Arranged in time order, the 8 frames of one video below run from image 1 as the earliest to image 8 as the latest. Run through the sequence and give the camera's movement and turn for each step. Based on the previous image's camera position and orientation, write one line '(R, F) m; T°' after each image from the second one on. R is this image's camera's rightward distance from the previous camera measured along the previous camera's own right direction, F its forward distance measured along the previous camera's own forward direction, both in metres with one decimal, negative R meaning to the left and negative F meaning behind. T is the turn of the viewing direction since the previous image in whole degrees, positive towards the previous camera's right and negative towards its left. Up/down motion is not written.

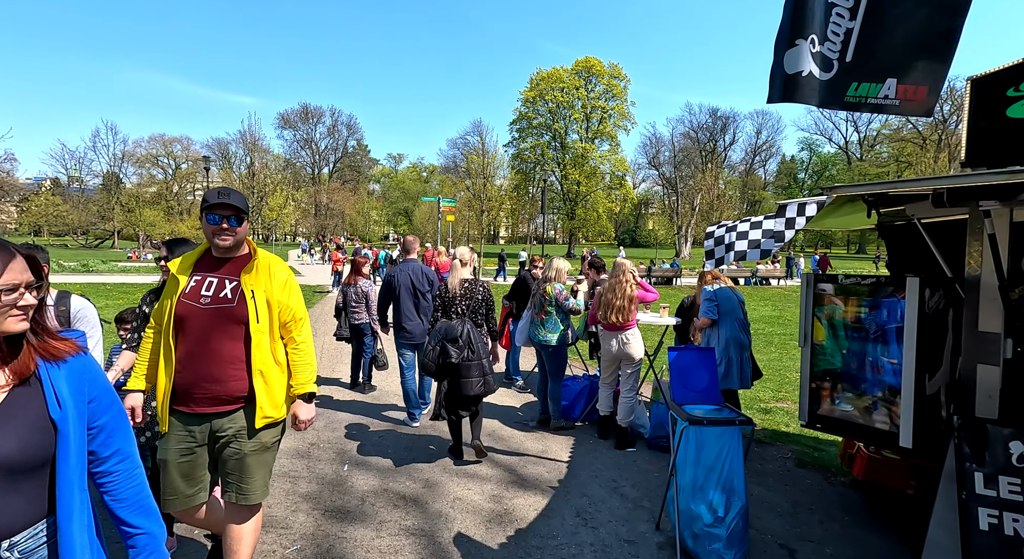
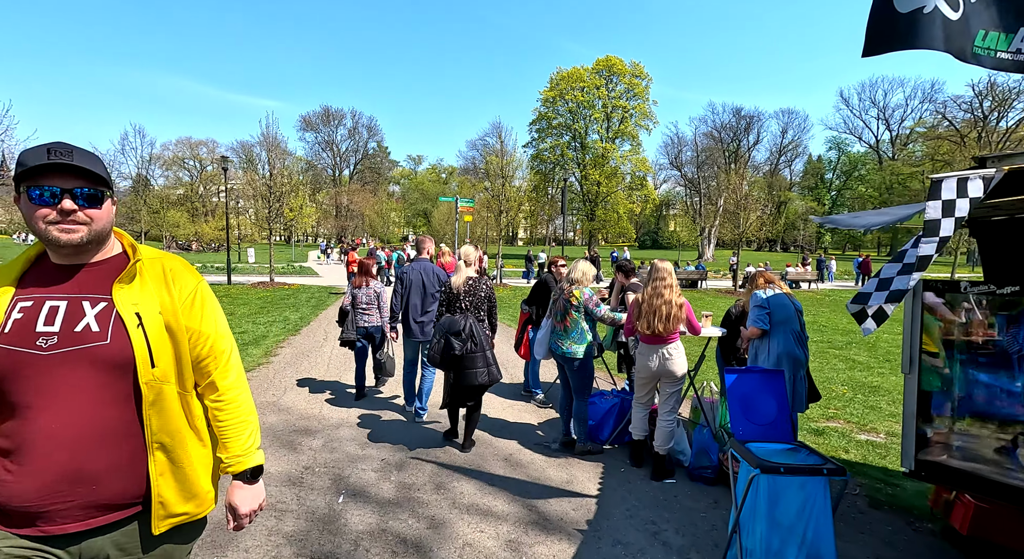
(0.0, +0.5) m; -2°
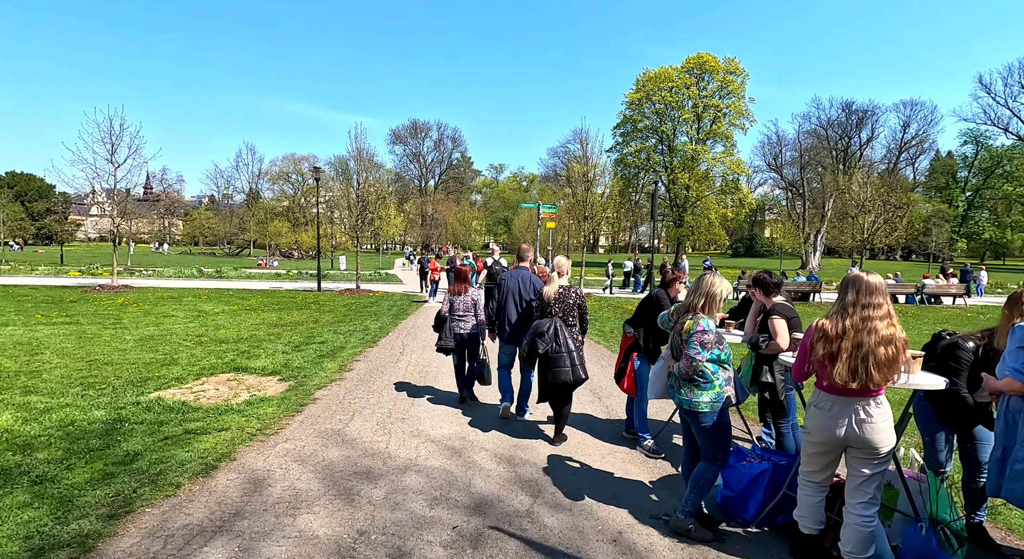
(-0.2, +0.9) m; -8°
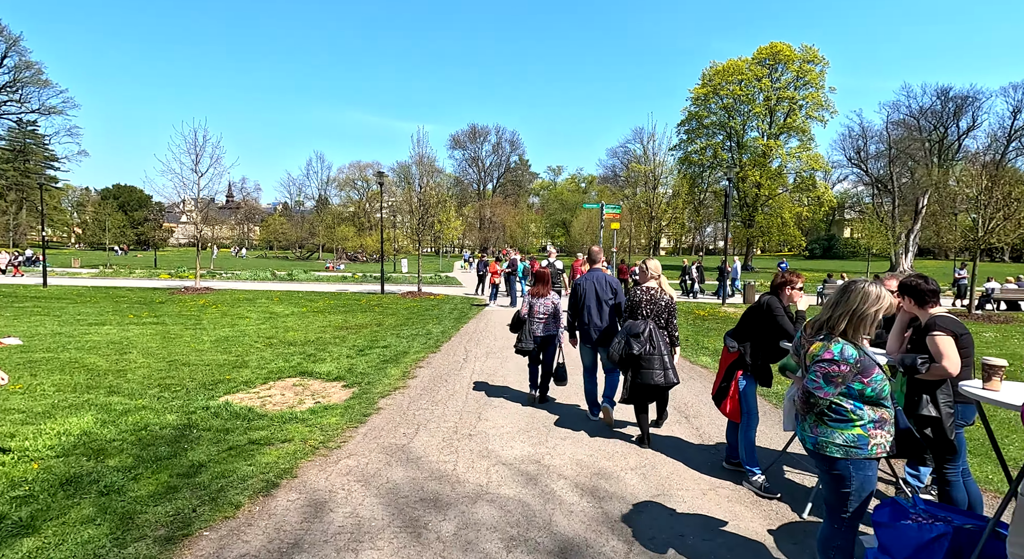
(-0.2, +0.5) m; -6°
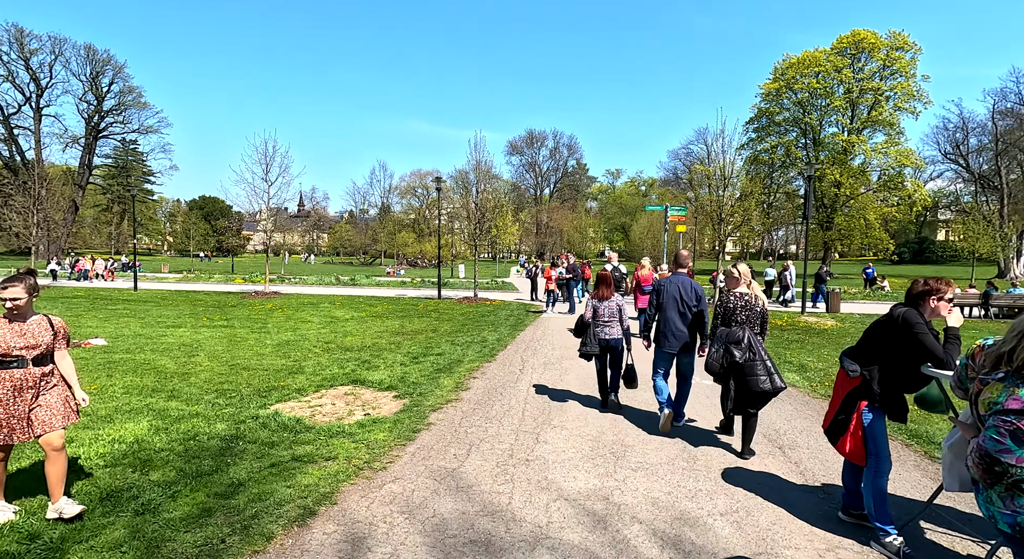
(0.0, +0.6) m; -6°
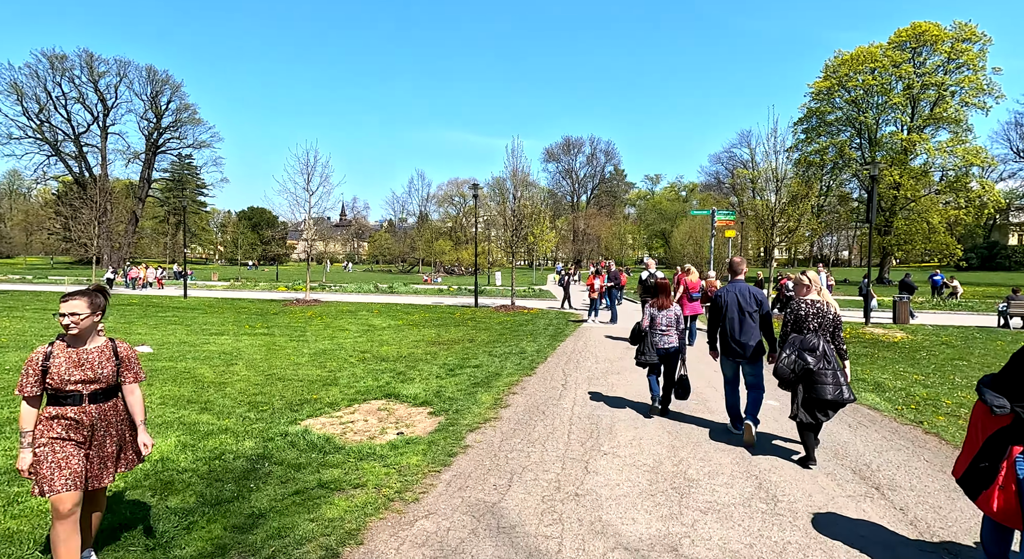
(-0.1, +0.5) m; -4°
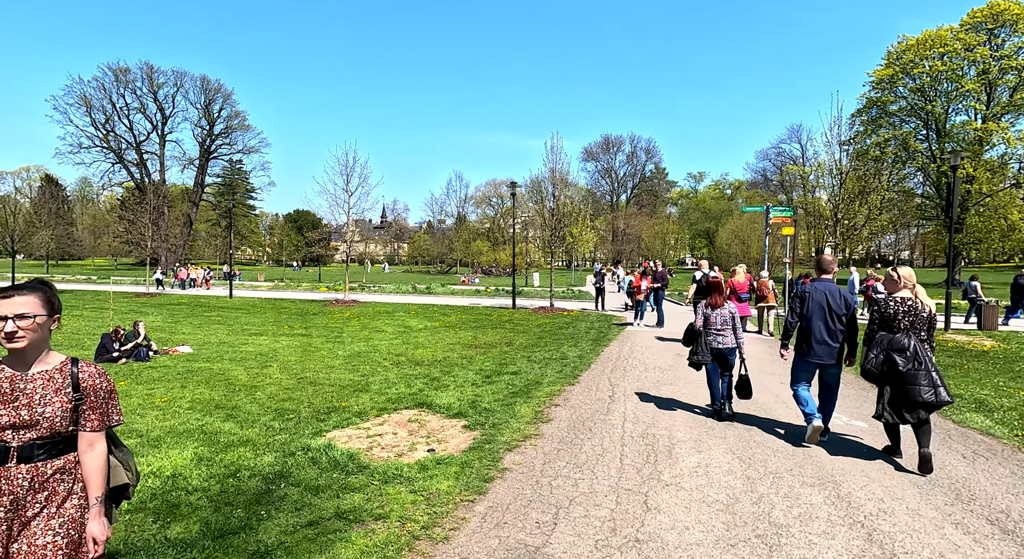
(-0.1, +0.7) m; -4°
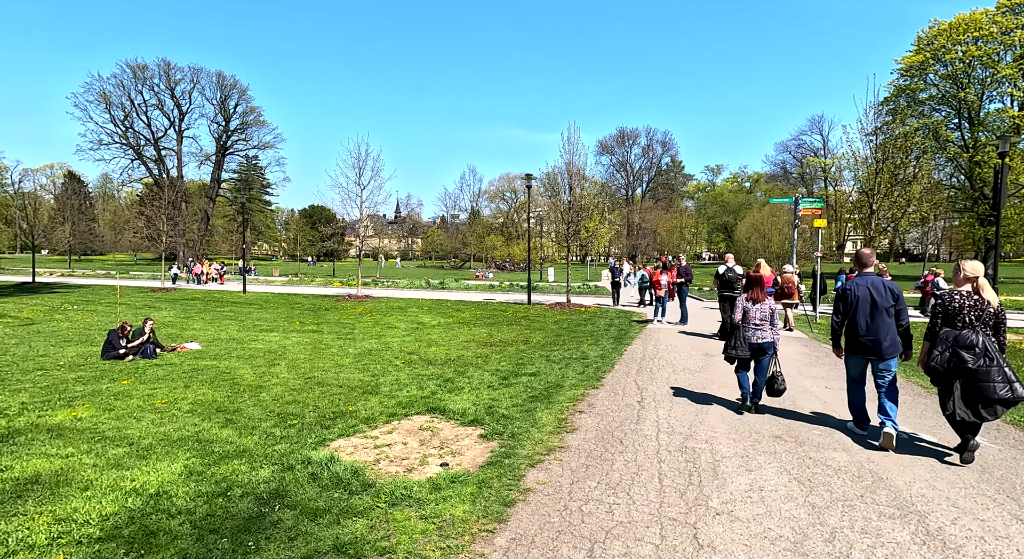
(-0.1, +0.6) m; -1°
